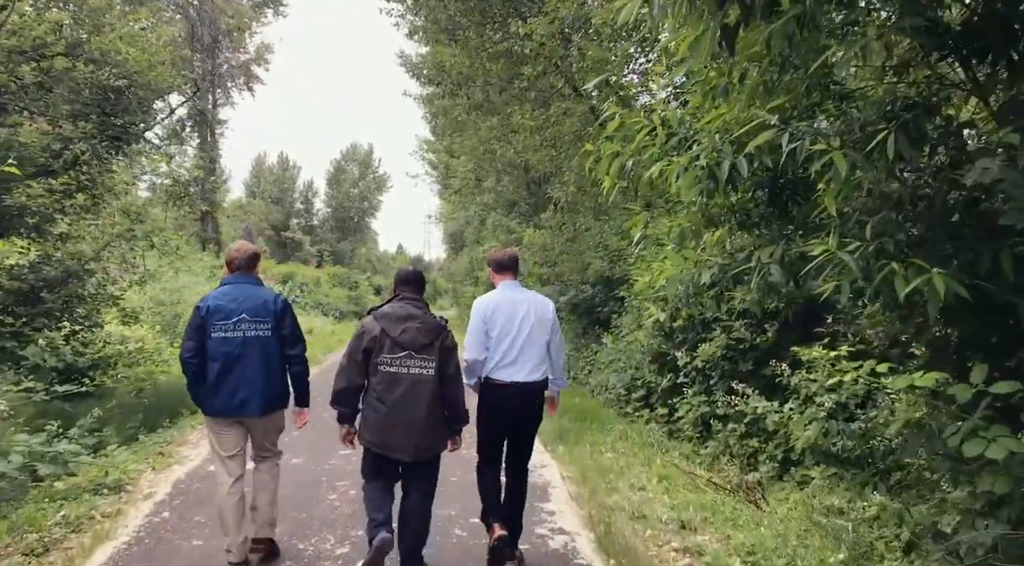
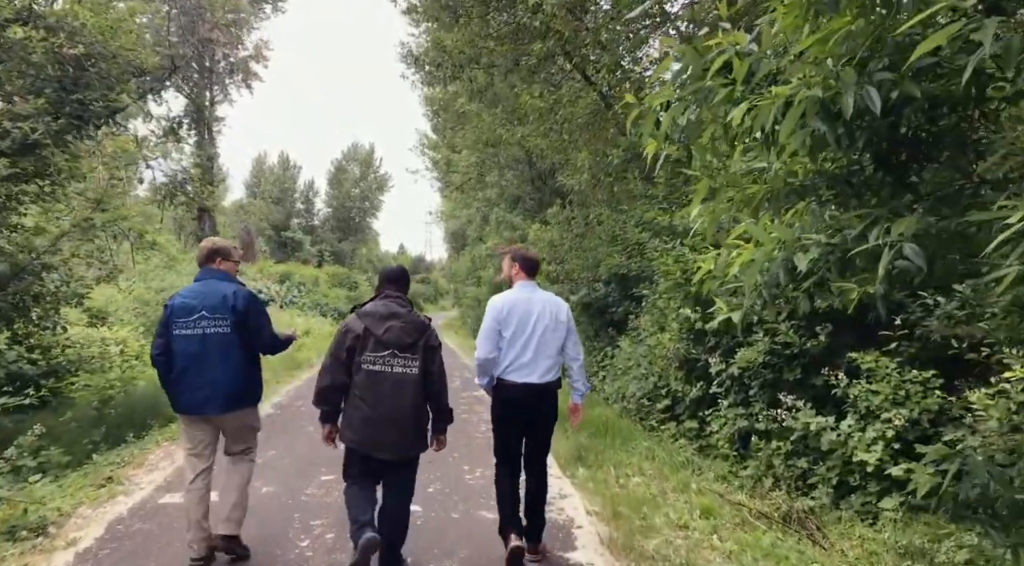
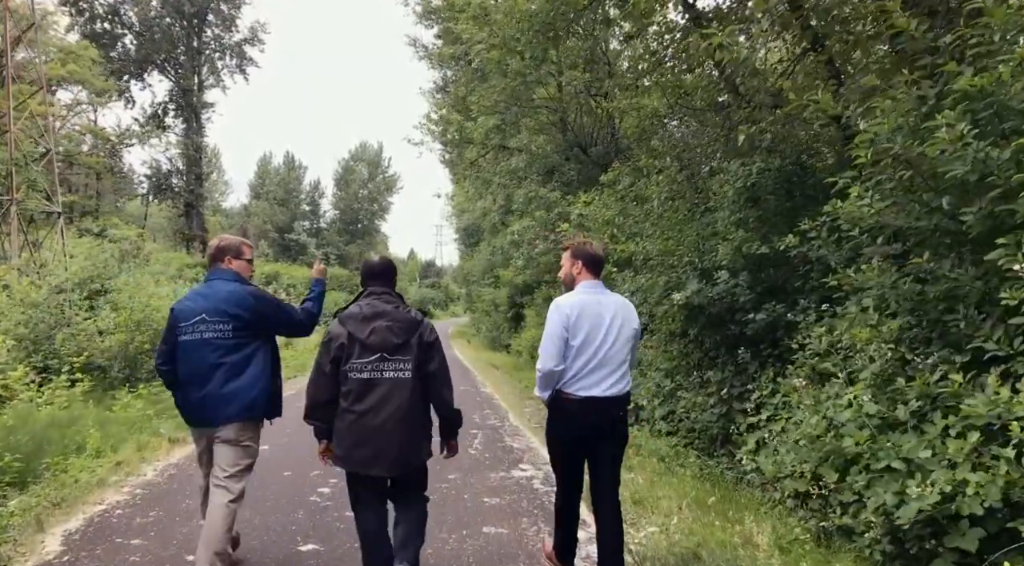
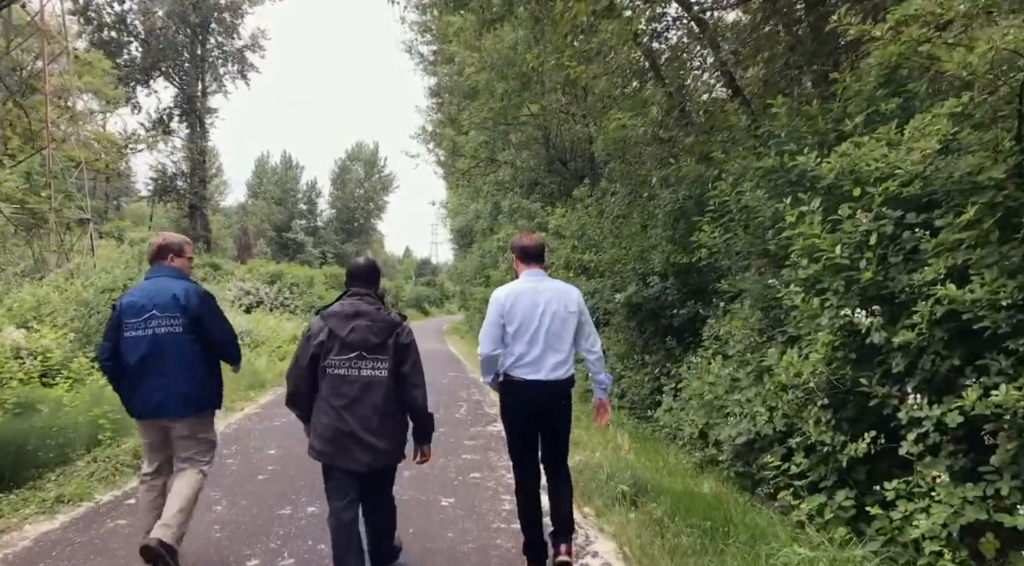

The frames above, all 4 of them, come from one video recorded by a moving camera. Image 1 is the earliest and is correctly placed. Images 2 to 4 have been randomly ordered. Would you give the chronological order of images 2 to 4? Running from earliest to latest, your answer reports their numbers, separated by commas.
2, 4, 3
